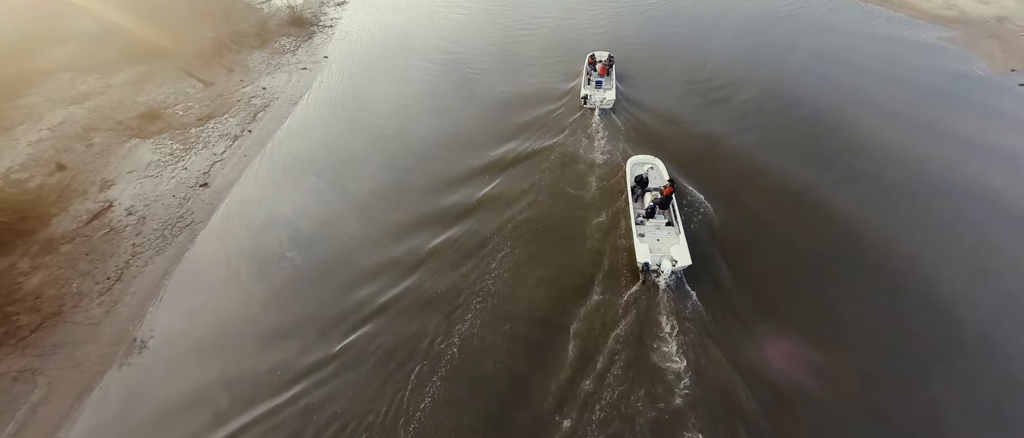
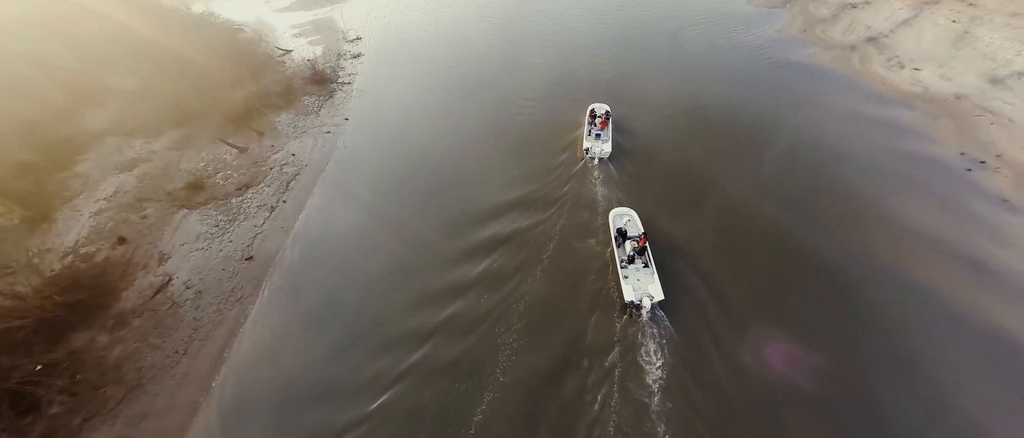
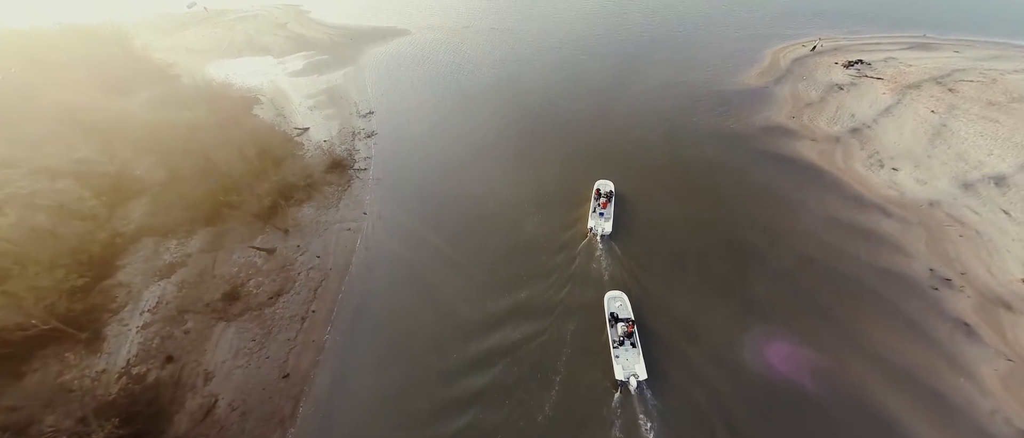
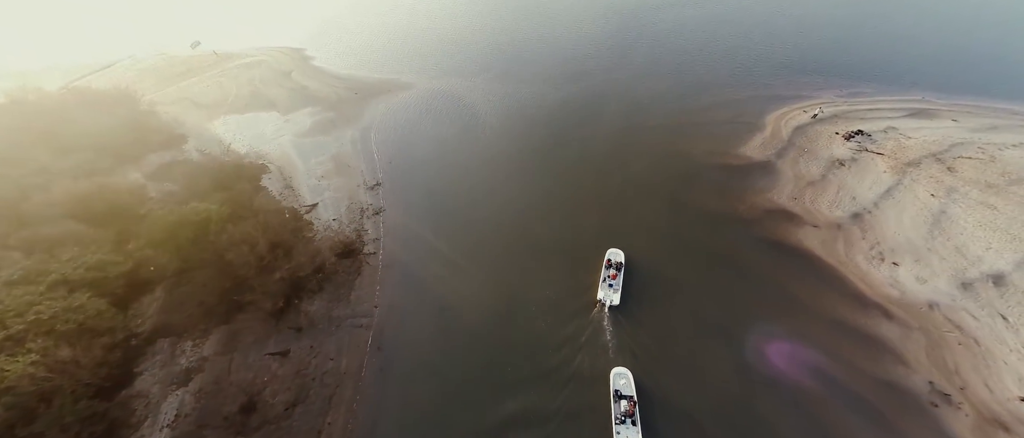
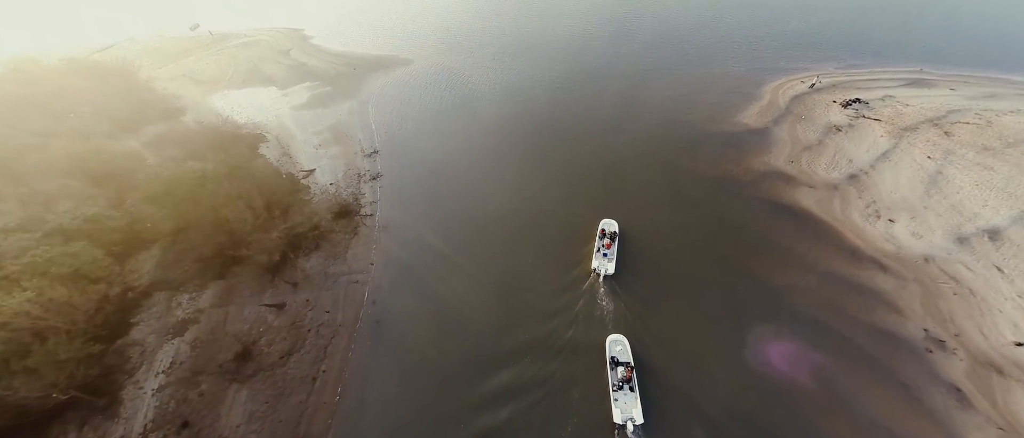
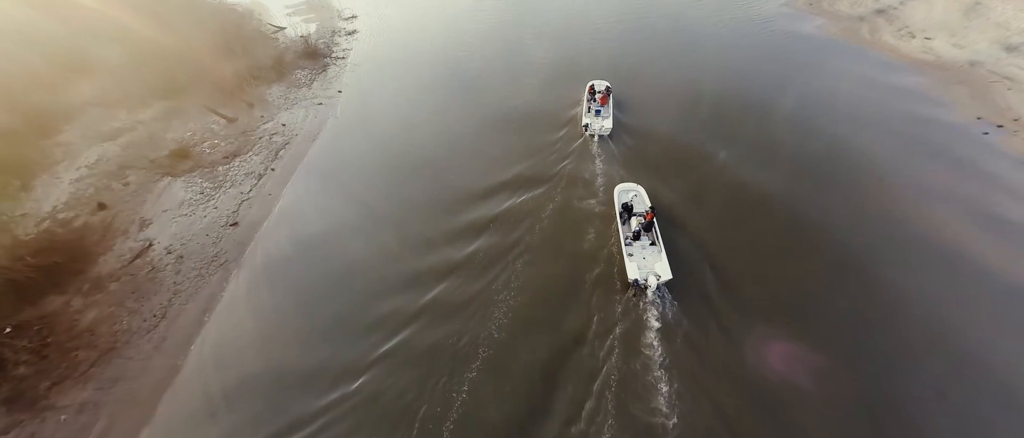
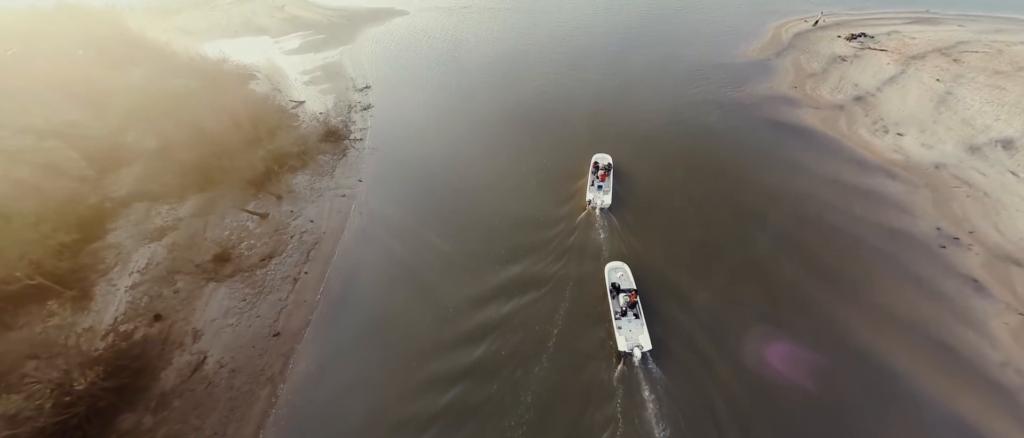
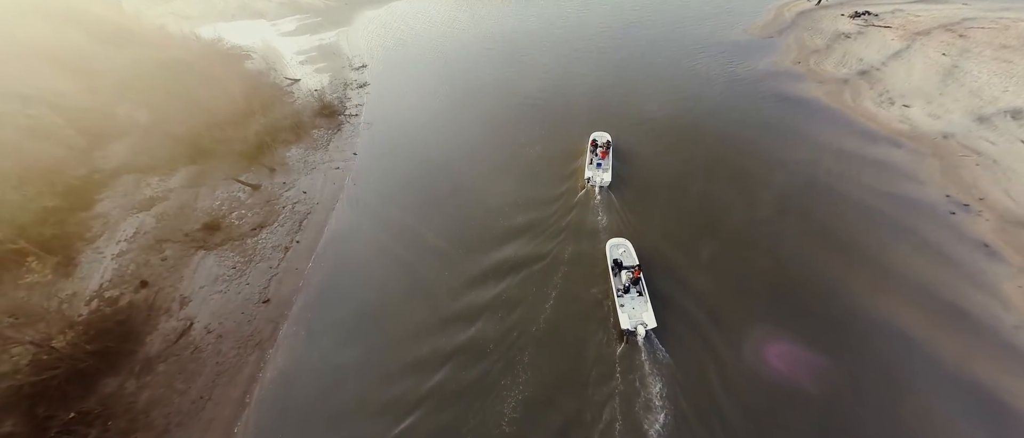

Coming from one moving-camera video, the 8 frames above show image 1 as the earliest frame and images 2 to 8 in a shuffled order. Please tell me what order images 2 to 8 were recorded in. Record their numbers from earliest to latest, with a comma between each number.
6, 2, 8, 7, 3, 5, 4
